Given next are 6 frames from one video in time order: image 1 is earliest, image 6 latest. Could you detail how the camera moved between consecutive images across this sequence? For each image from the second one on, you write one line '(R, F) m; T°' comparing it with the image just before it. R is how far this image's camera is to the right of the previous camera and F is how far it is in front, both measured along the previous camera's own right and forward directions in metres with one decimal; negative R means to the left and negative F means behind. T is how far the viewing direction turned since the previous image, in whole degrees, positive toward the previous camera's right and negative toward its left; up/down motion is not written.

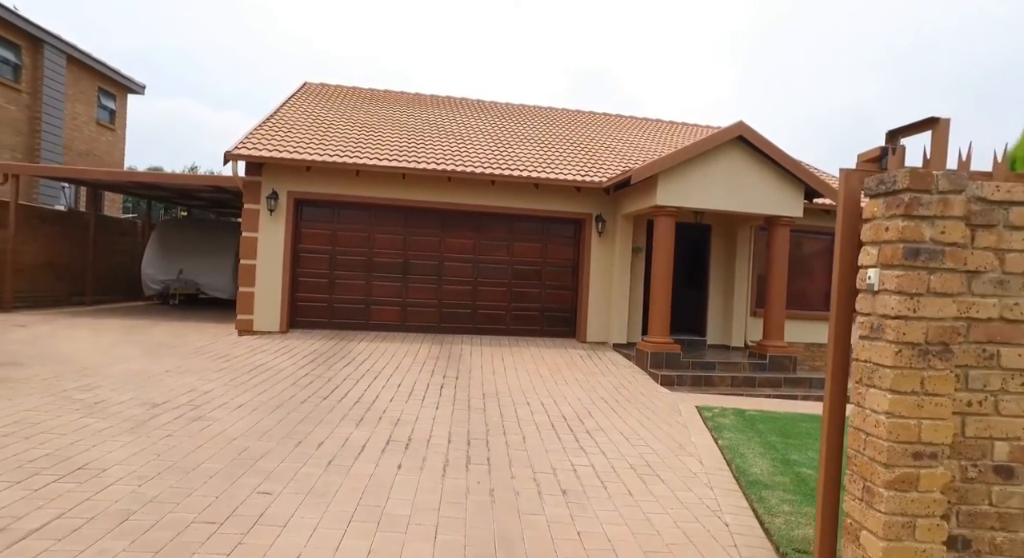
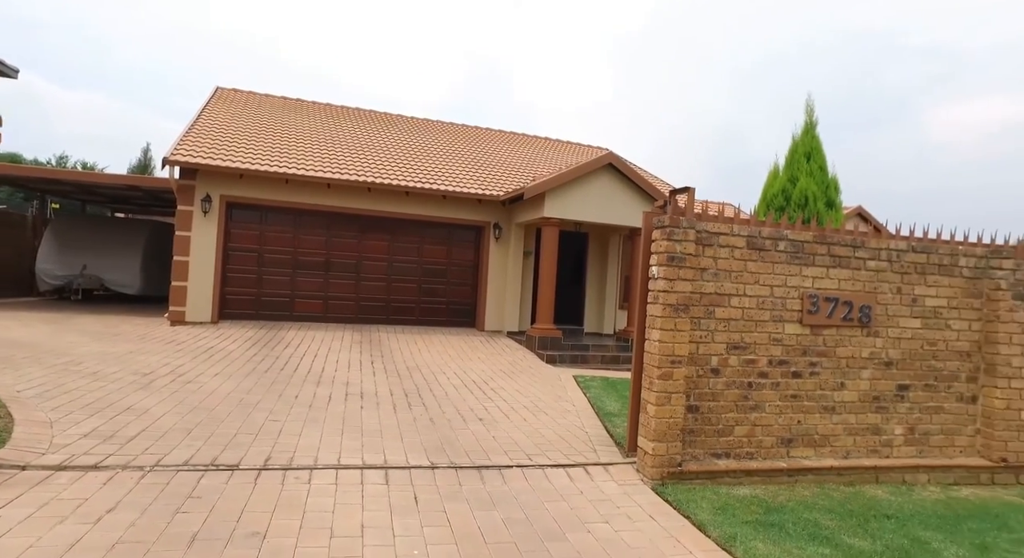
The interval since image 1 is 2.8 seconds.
(-0.5, -2.0) m; +11°
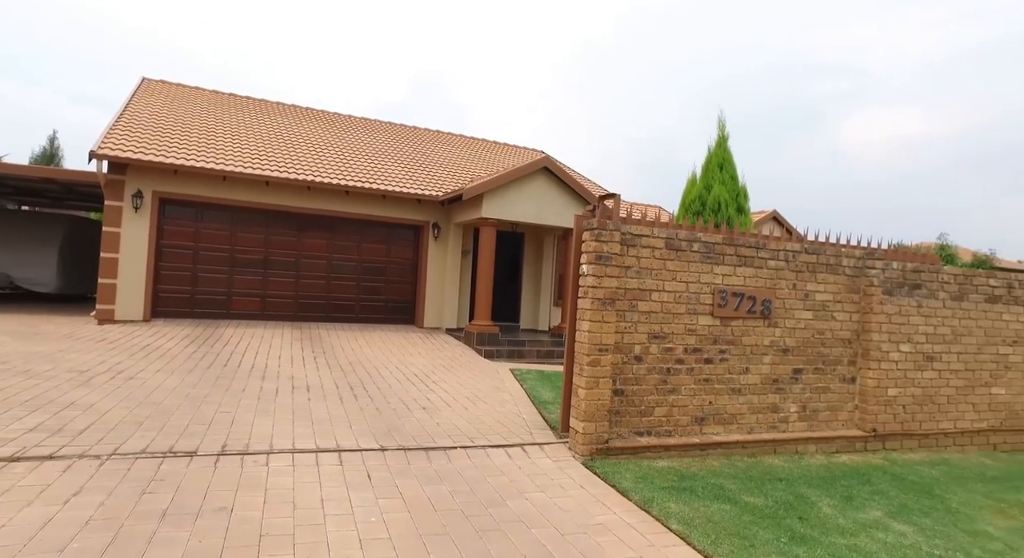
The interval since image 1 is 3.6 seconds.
(-0.1, -0.5) m; +6°
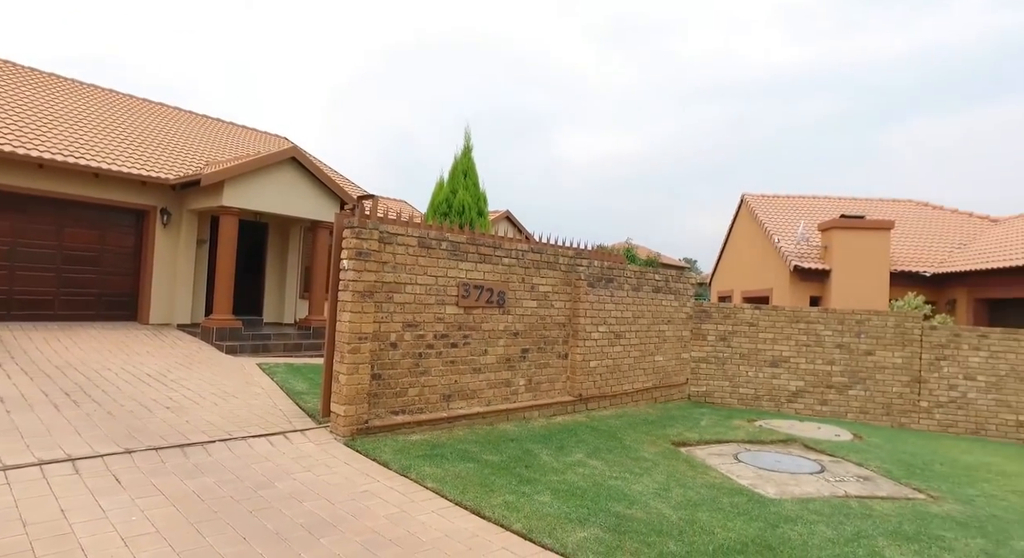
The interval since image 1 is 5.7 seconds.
(-0.3, -0.6) m; +24°
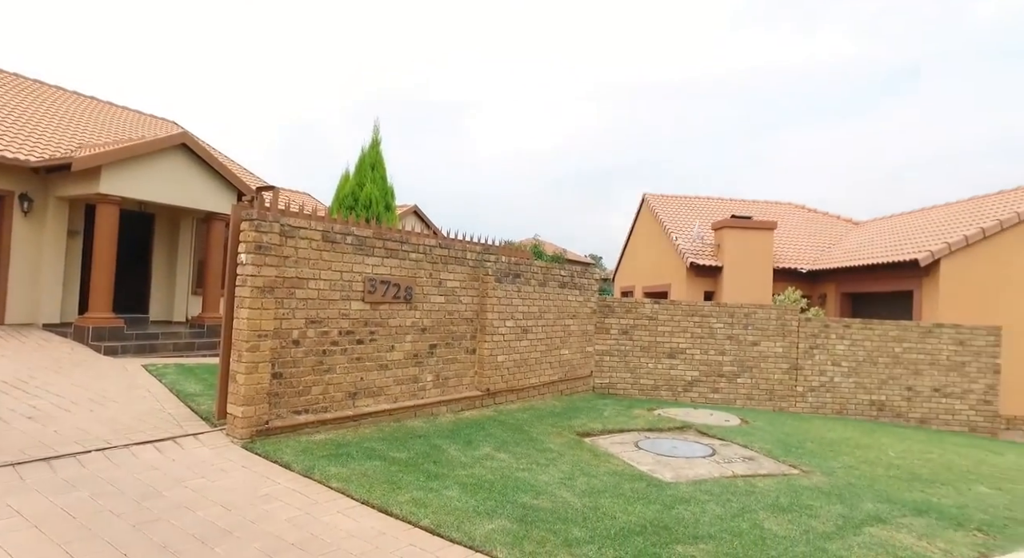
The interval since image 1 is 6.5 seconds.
(0.0, 0.0) m; +9°
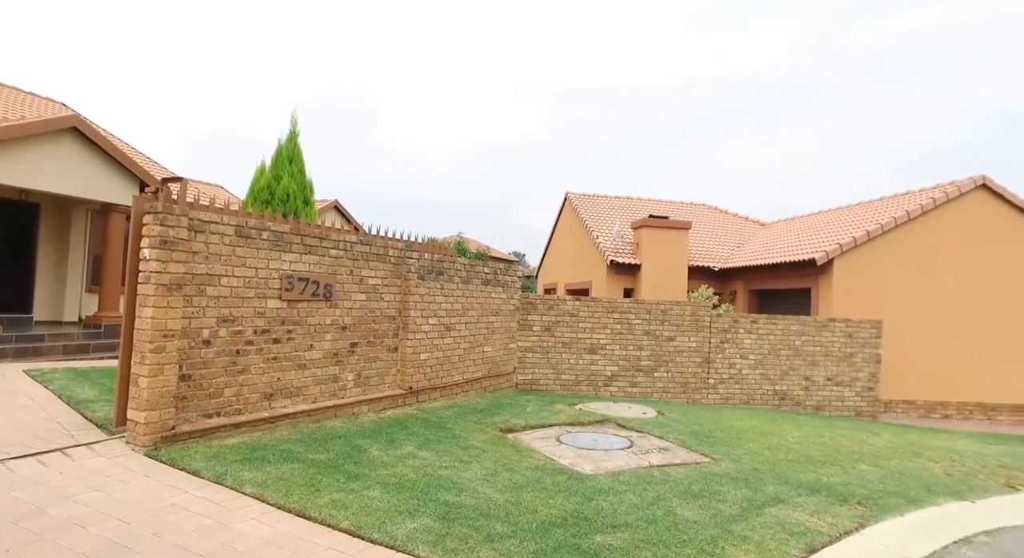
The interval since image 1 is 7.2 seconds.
(0.0, 0.0) m; +7°
